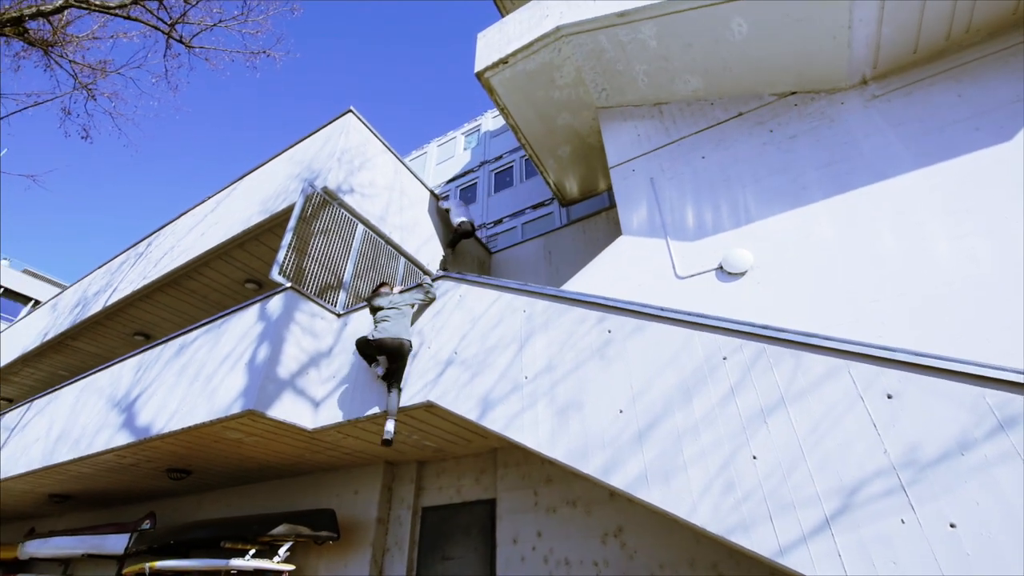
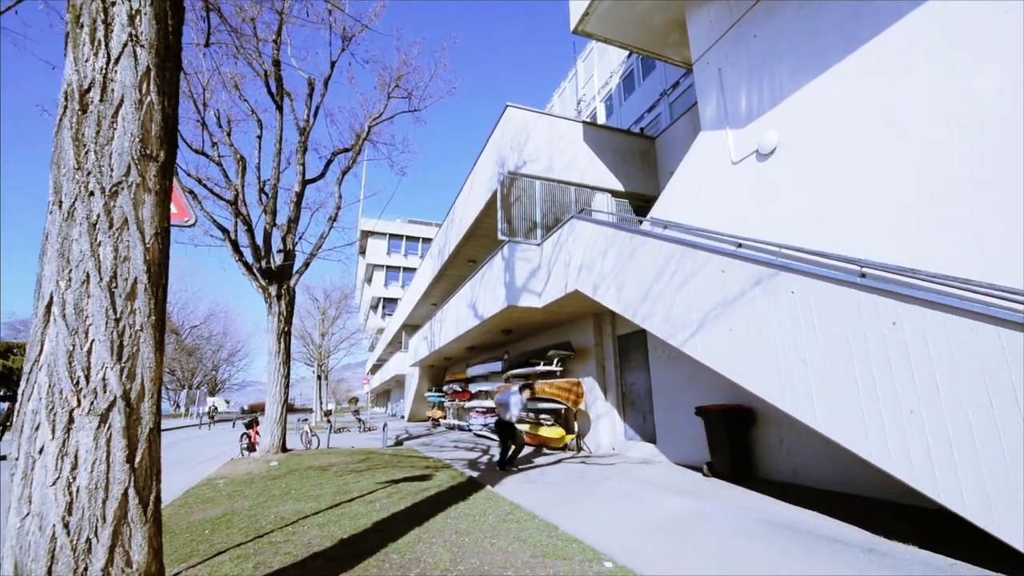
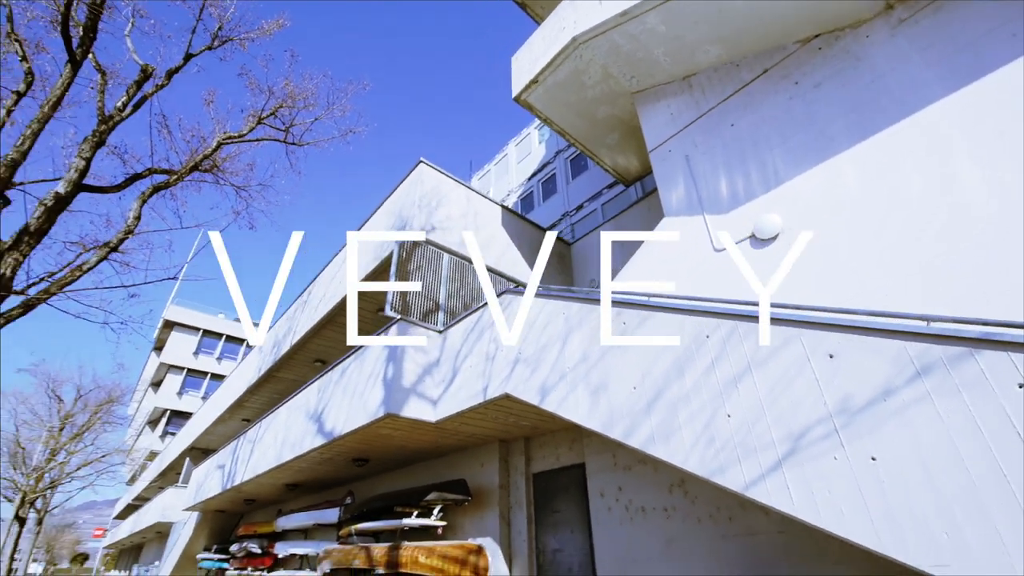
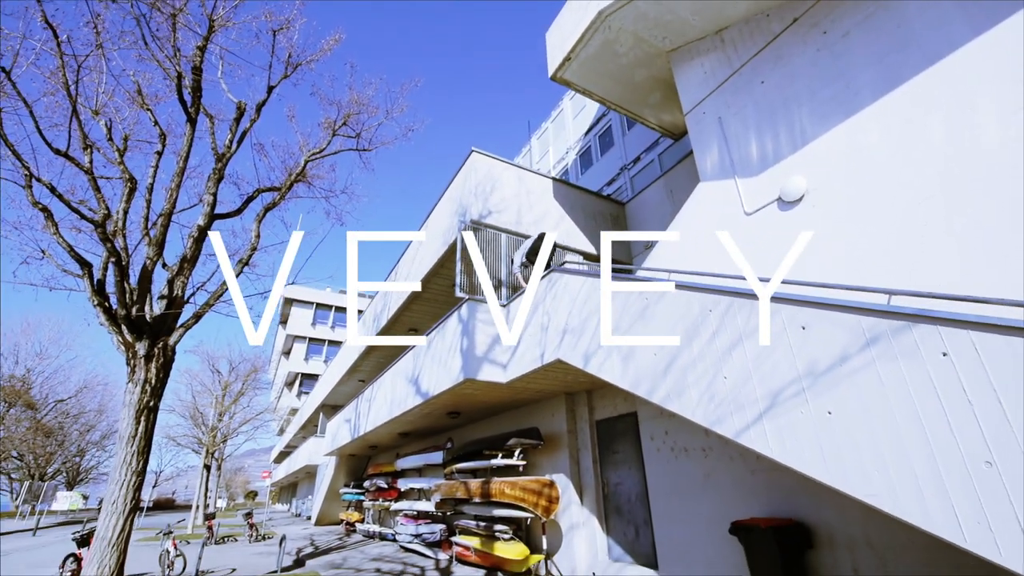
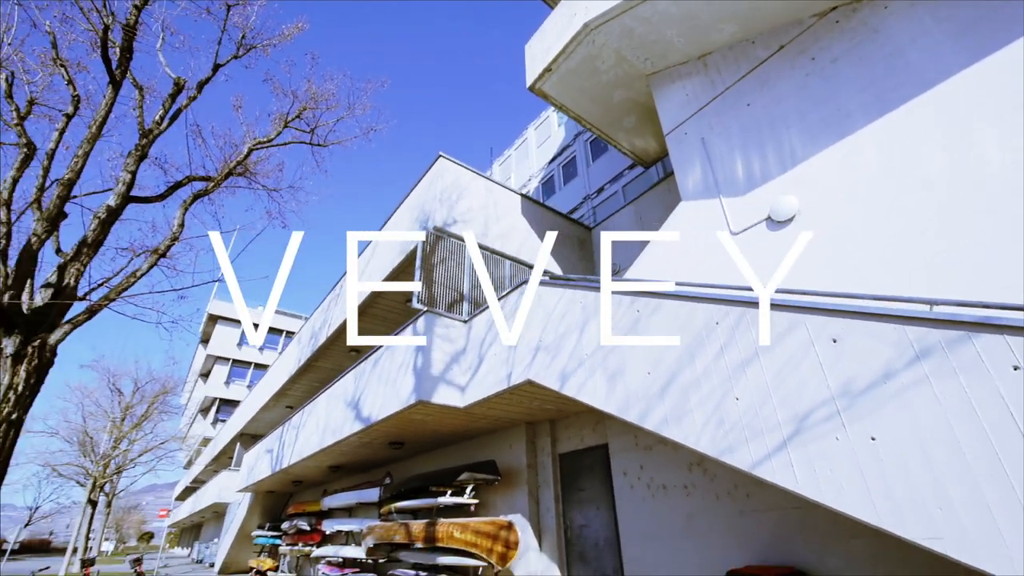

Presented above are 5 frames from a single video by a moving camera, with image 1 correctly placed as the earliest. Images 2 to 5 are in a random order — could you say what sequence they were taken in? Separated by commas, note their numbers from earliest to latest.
3, 5, 4, 2
